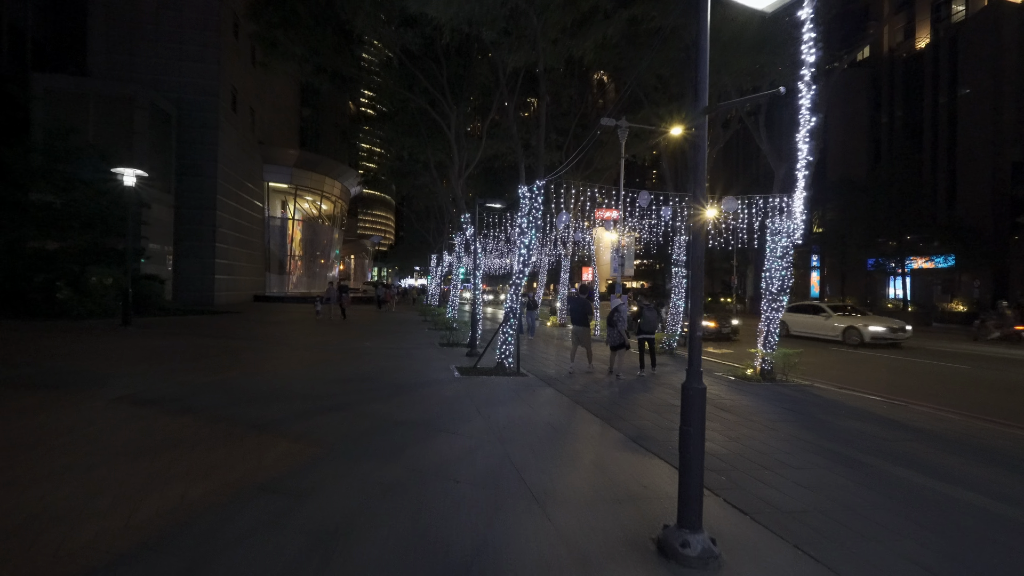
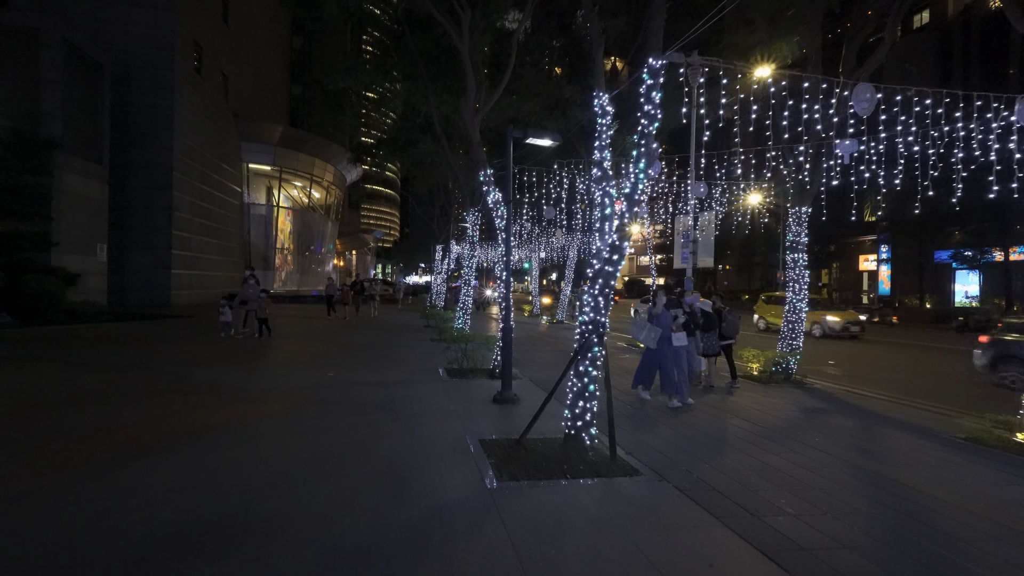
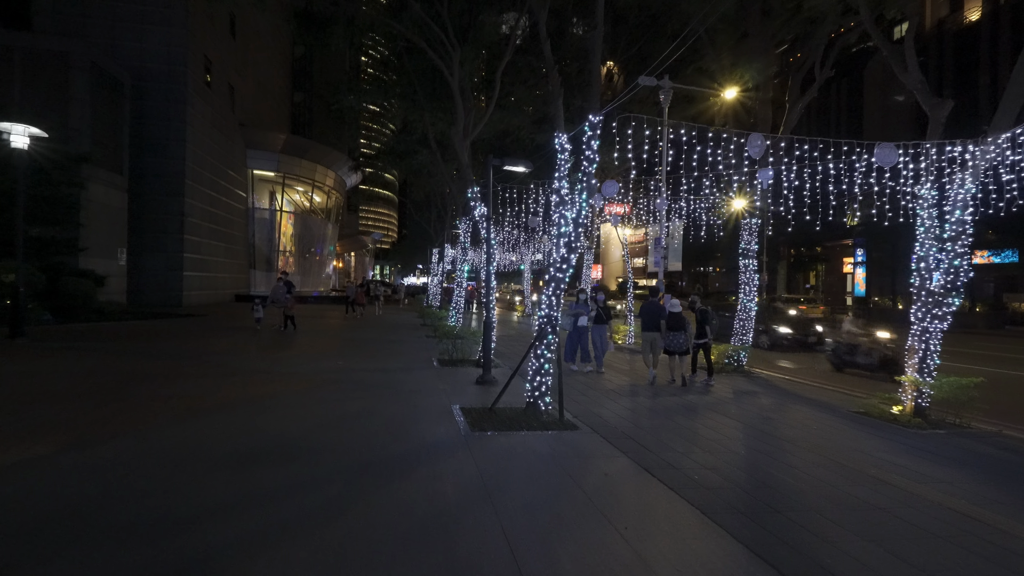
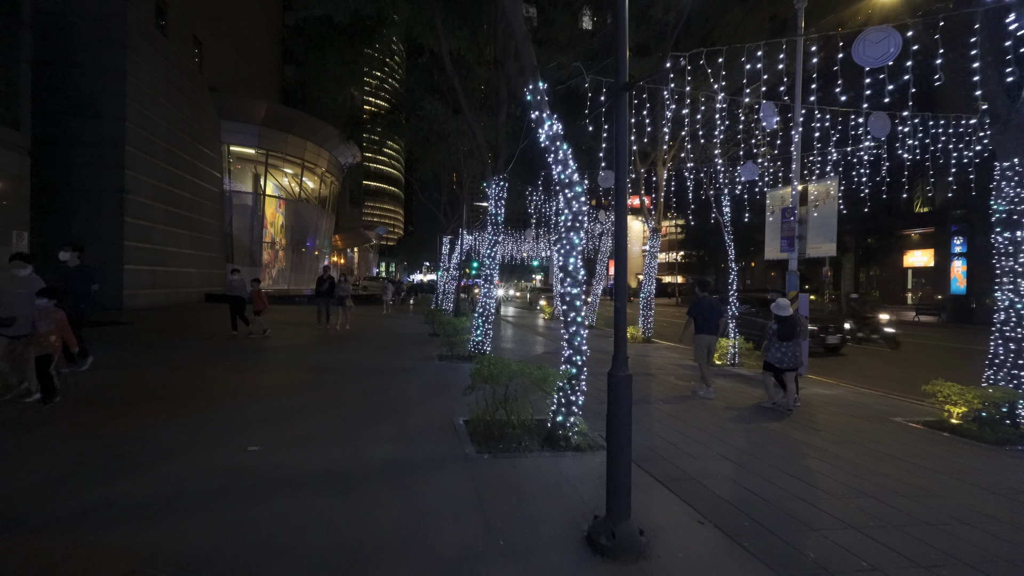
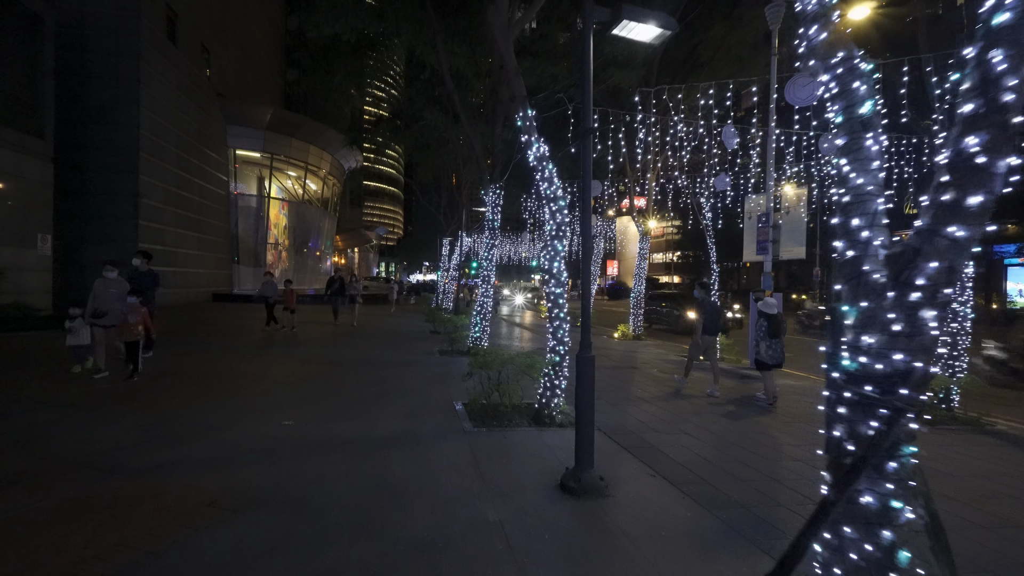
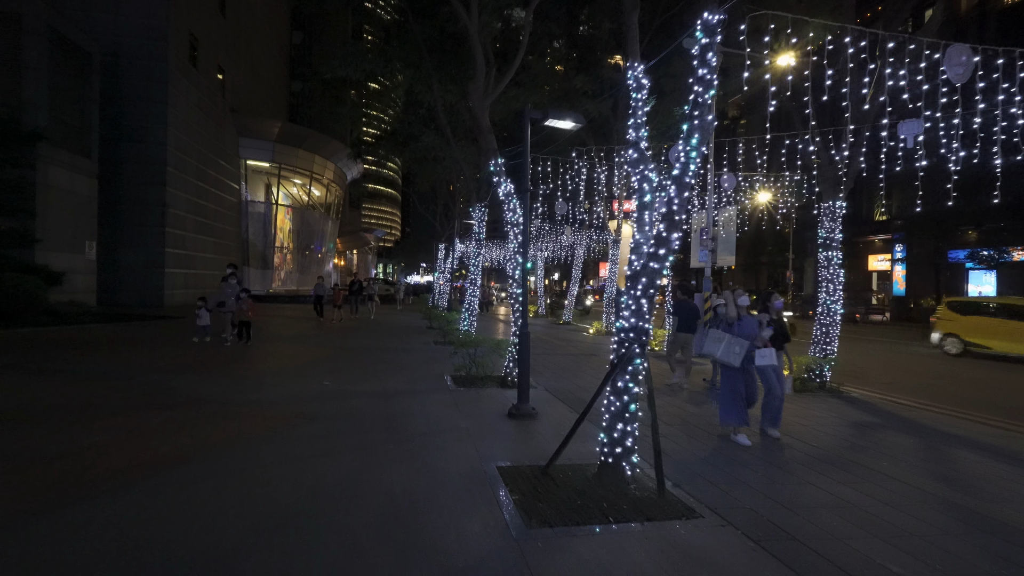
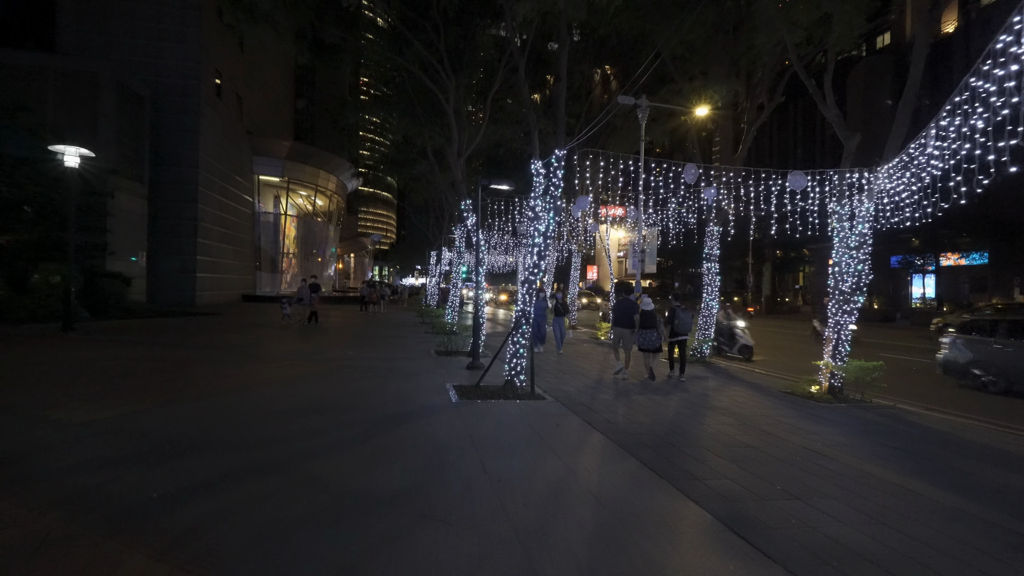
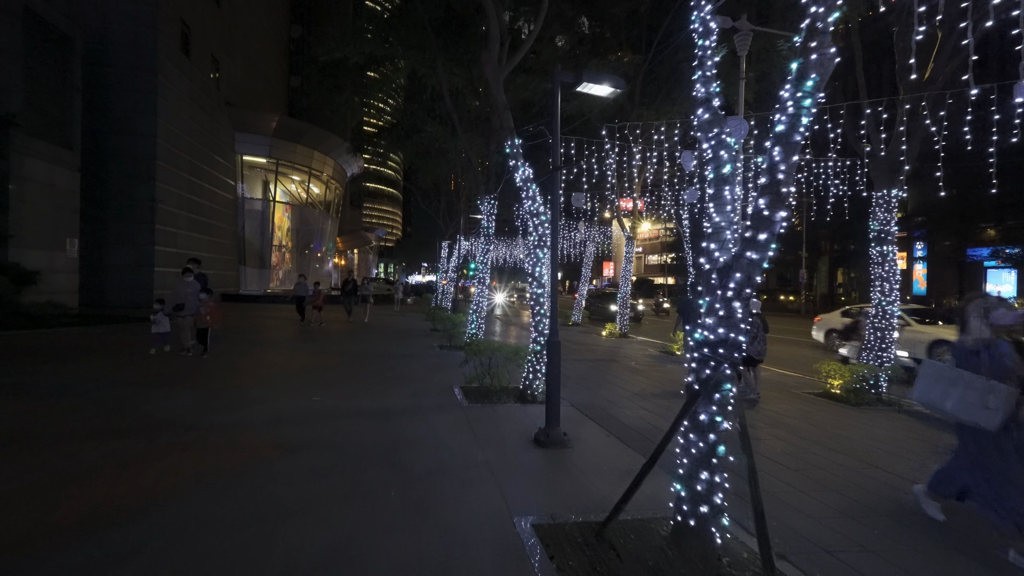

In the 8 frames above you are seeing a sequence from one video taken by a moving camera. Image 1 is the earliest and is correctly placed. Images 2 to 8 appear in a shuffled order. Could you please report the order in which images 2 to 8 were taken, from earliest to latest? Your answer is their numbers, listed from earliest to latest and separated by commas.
7, 3, 2, 6, 8, 5, 4
